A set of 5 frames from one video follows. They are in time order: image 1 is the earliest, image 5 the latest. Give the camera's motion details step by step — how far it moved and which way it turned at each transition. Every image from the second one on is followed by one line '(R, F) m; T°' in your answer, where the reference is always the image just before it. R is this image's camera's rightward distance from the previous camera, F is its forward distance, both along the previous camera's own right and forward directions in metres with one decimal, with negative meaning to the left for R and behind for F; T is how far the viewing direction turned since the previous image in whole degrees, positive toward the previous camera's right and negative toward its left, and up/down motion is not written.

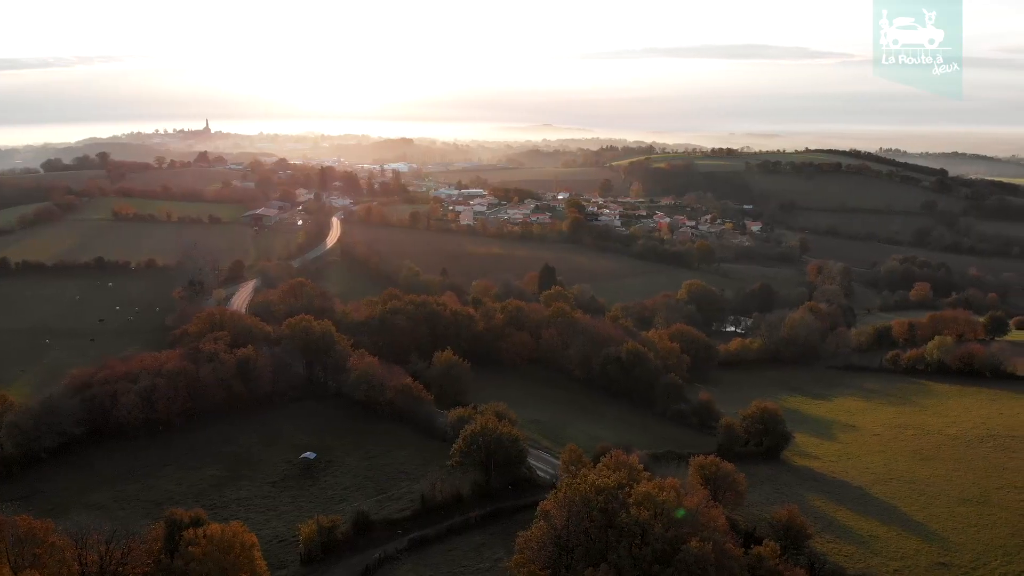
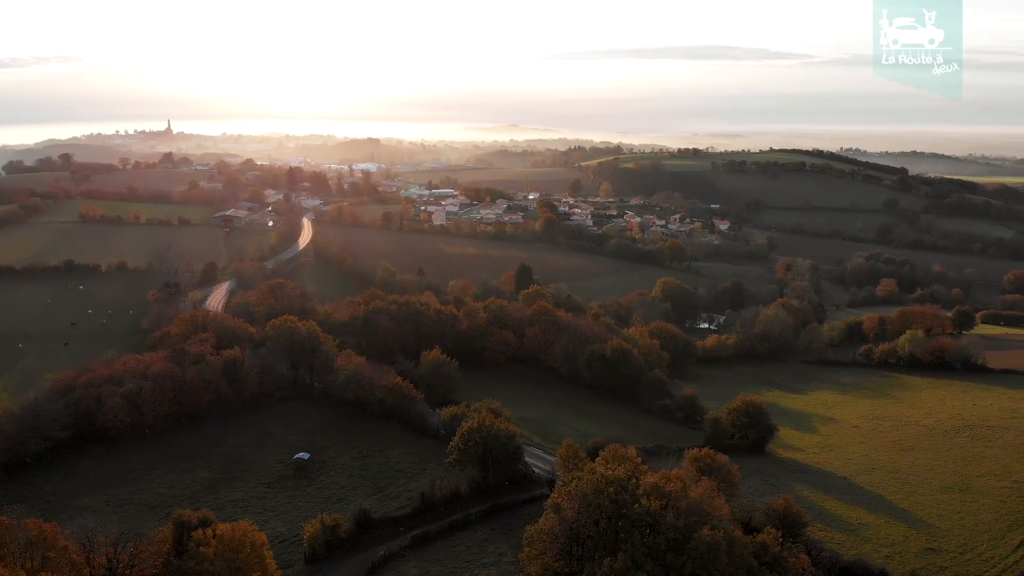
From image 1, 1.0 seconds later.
(-0.5, -0.1) m; +2°
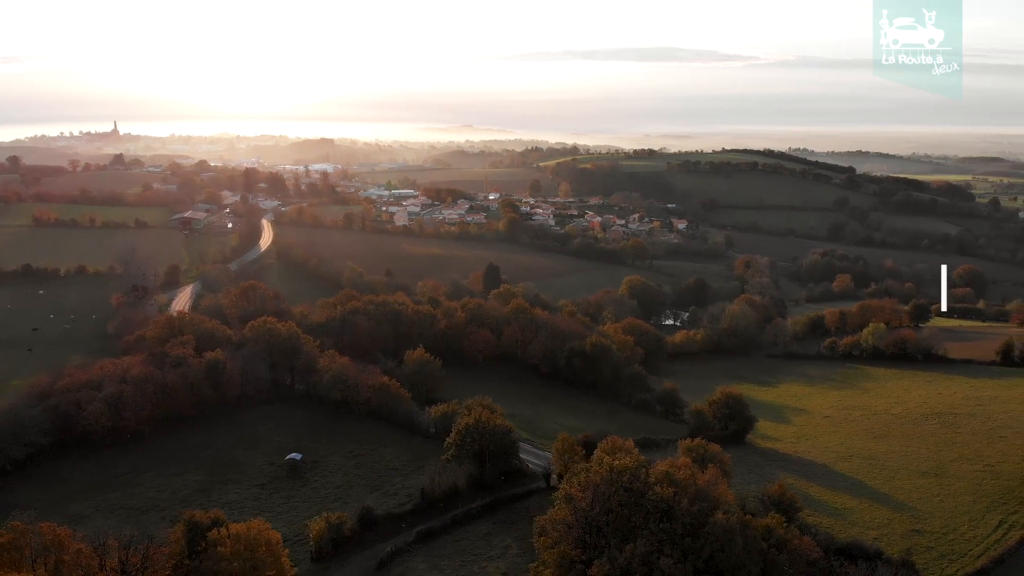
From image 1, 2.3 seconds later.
(-0.6, -0.1) m; +3°
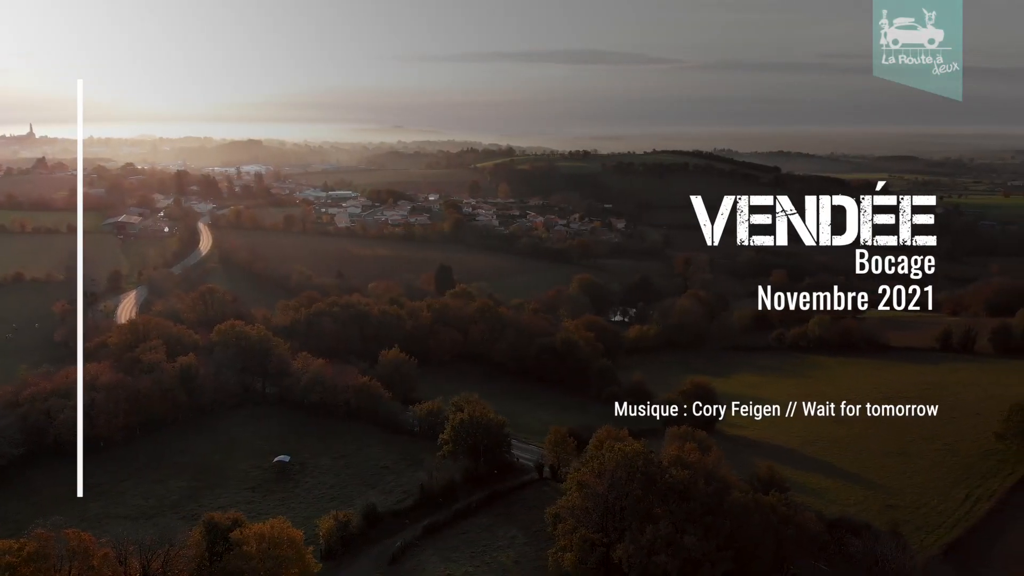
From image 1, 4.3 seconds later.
(-0.9, -0.1) m; +4°
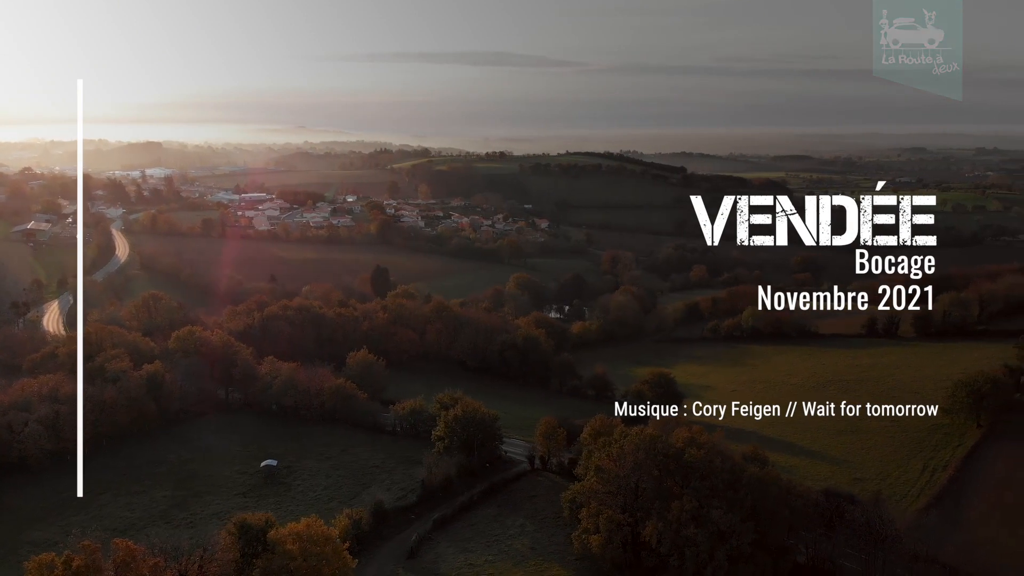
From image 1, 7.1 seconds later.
(-1.2, -0.2) m; +6°
